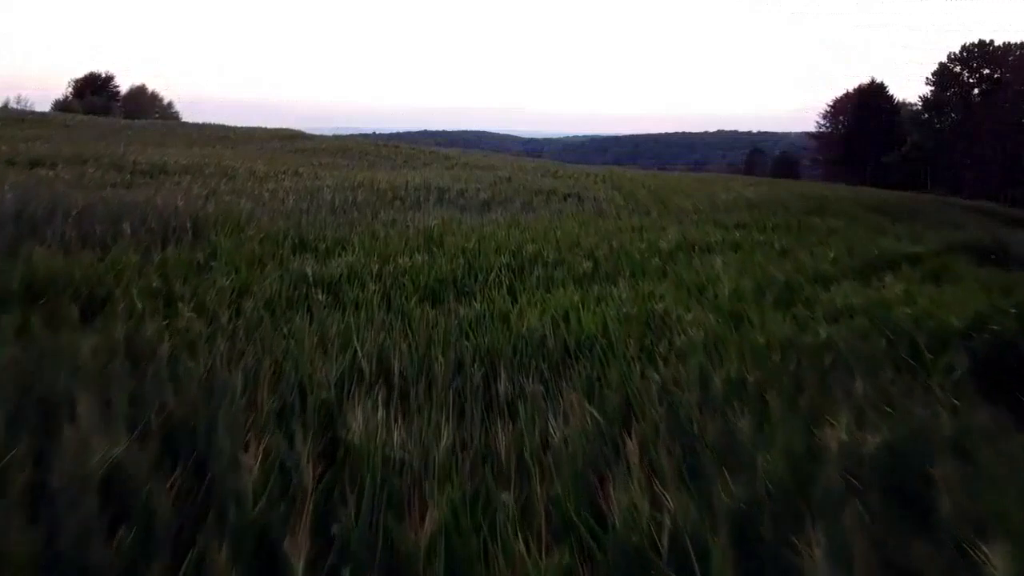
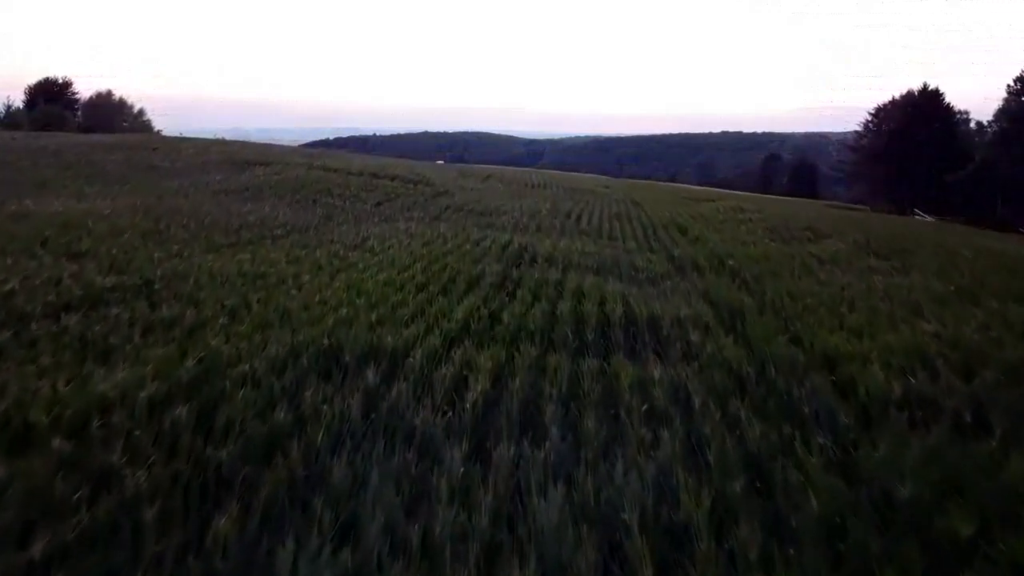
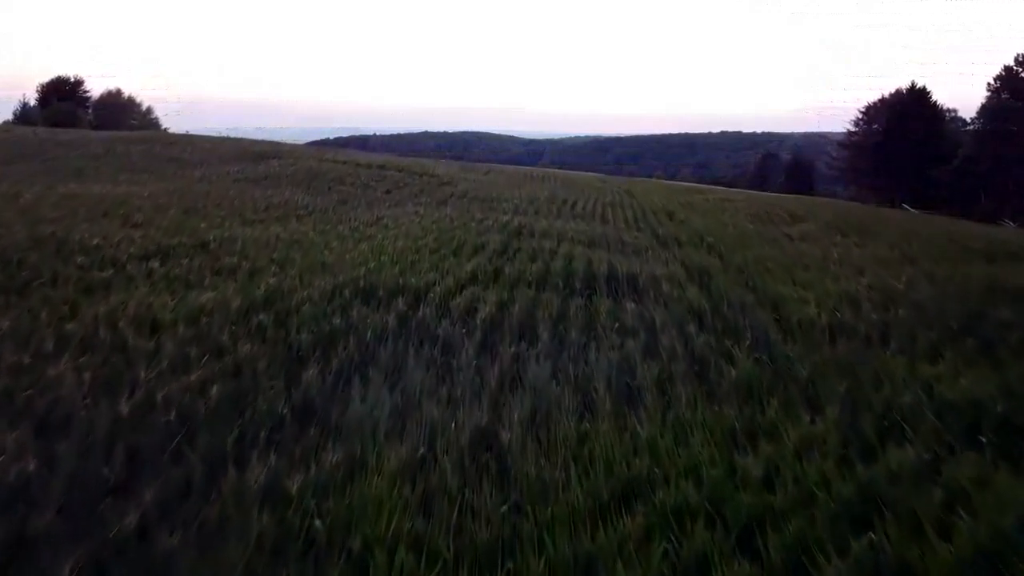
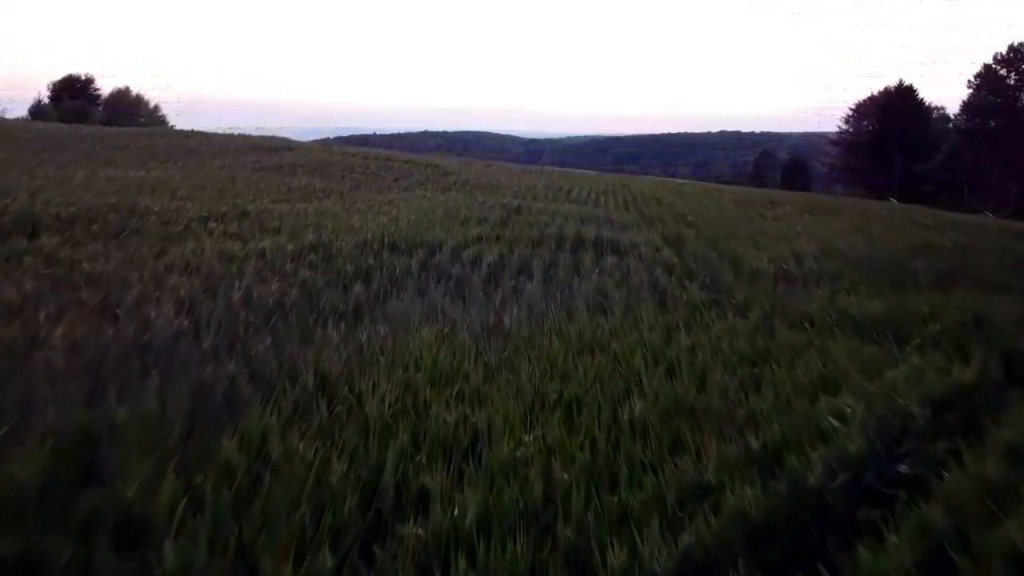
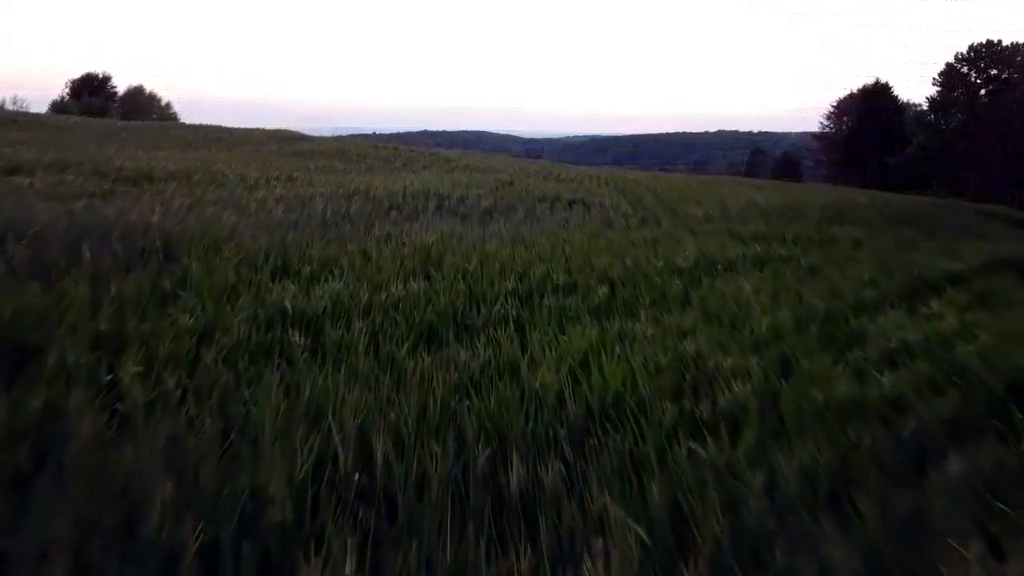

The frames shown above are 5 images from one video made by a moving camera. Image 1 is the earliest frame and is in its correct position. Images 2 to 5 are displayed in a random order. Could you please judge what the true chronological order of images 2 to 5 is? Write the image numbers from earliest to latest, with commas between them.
5, 4, 3, 2
